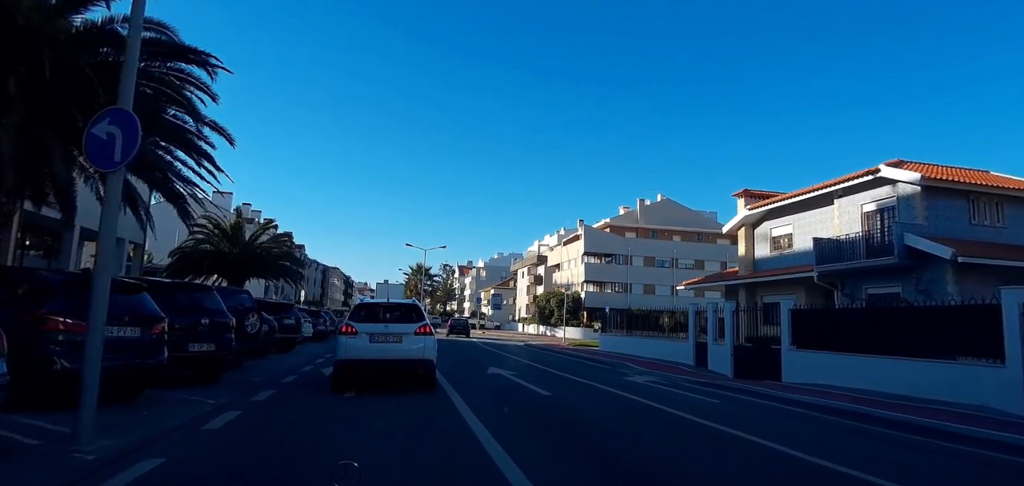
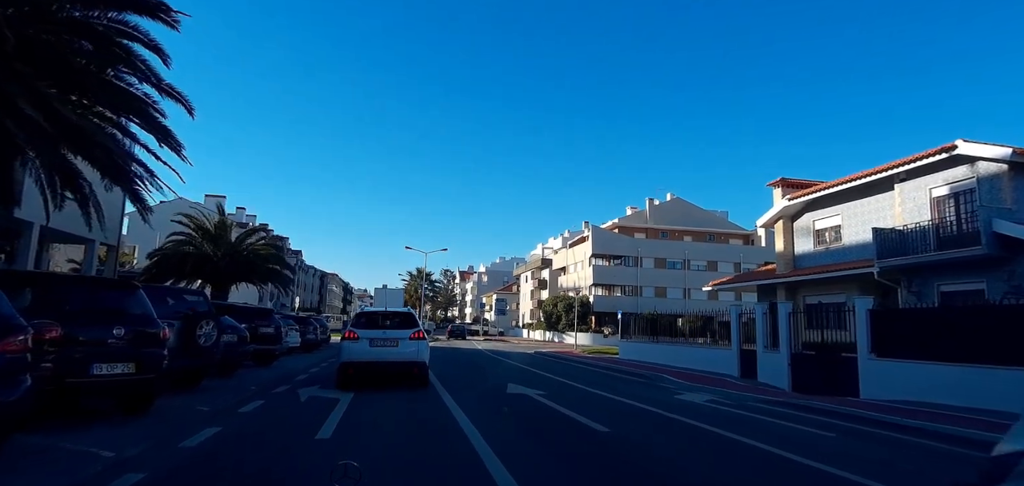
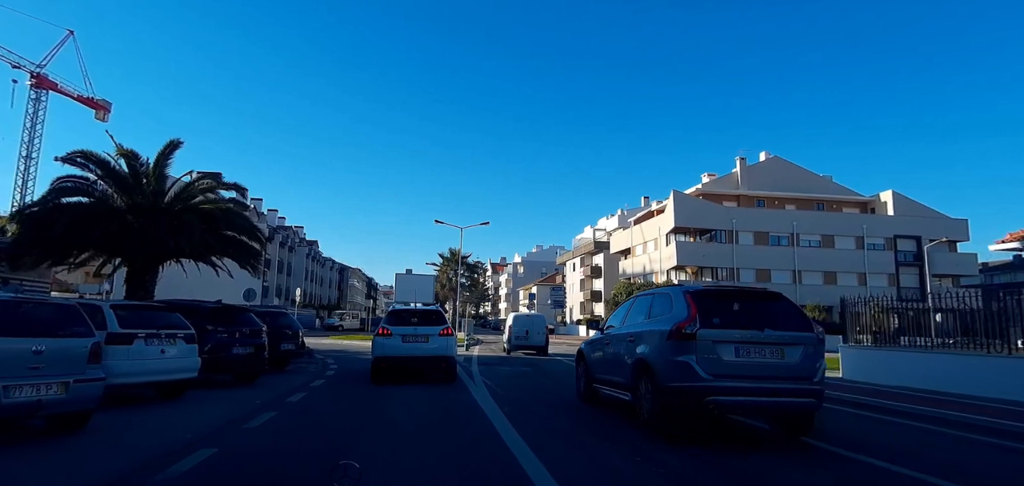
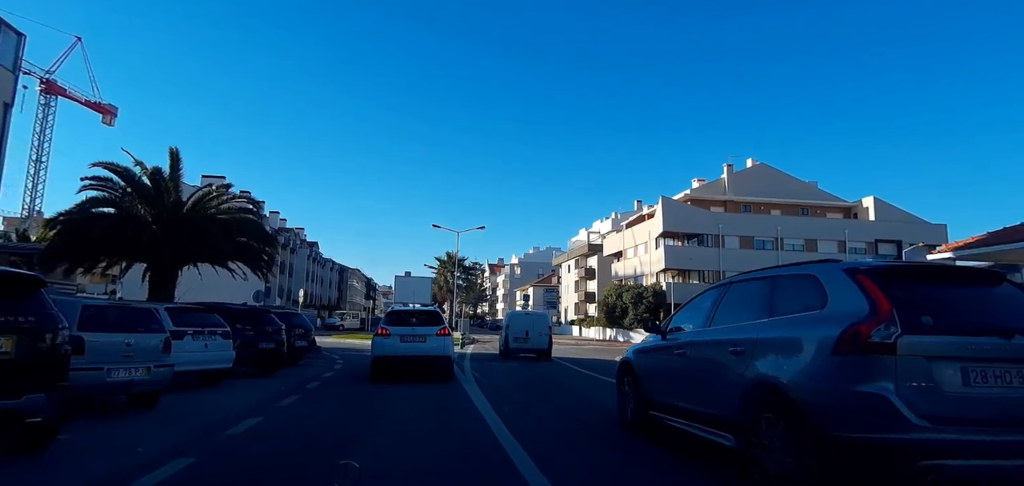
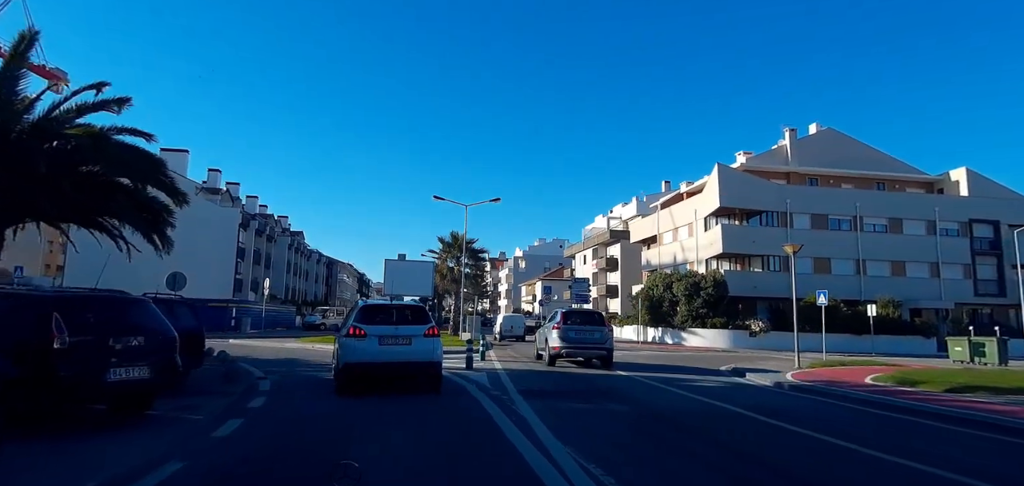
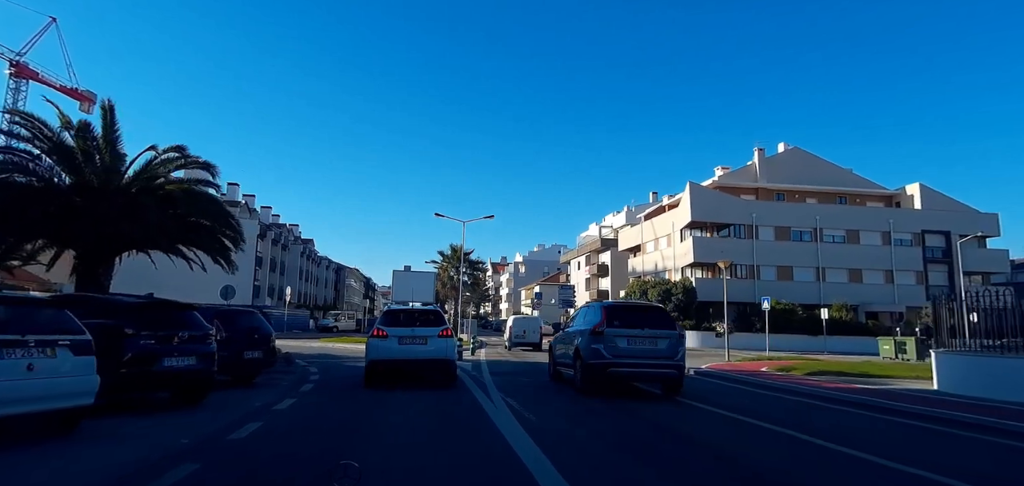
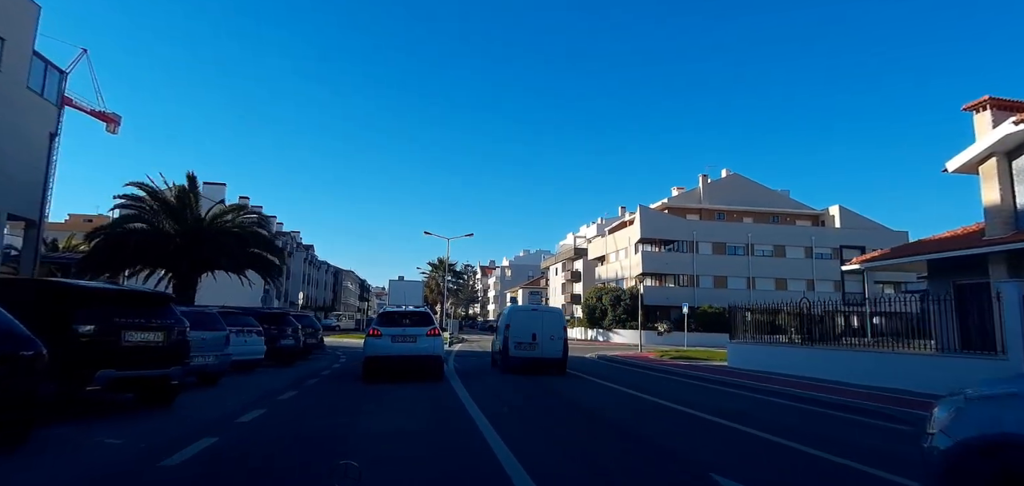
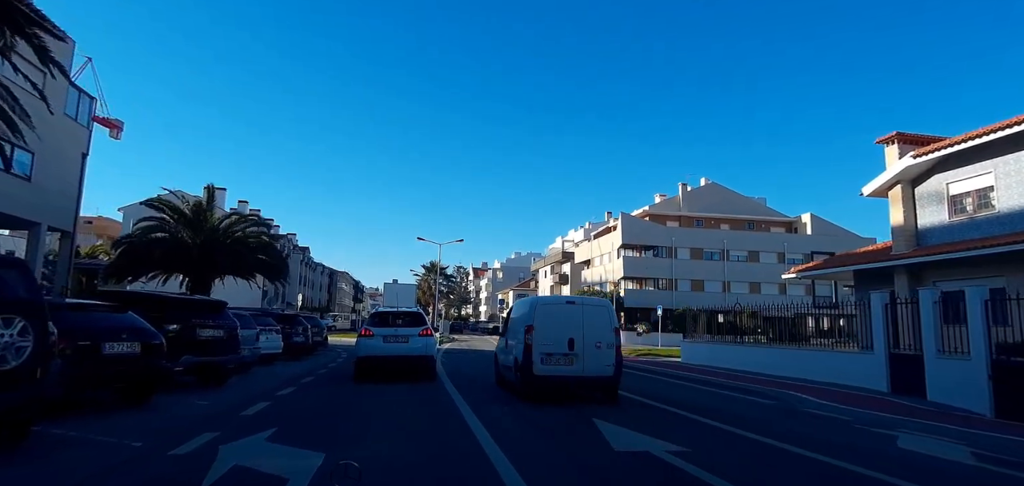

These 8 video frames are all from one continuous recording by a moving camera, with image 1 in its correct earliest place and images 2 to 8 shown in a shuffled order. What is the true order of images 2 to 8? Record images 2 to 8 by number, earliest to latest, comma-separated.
2, 8, 7, 4, 3, 6, 5
